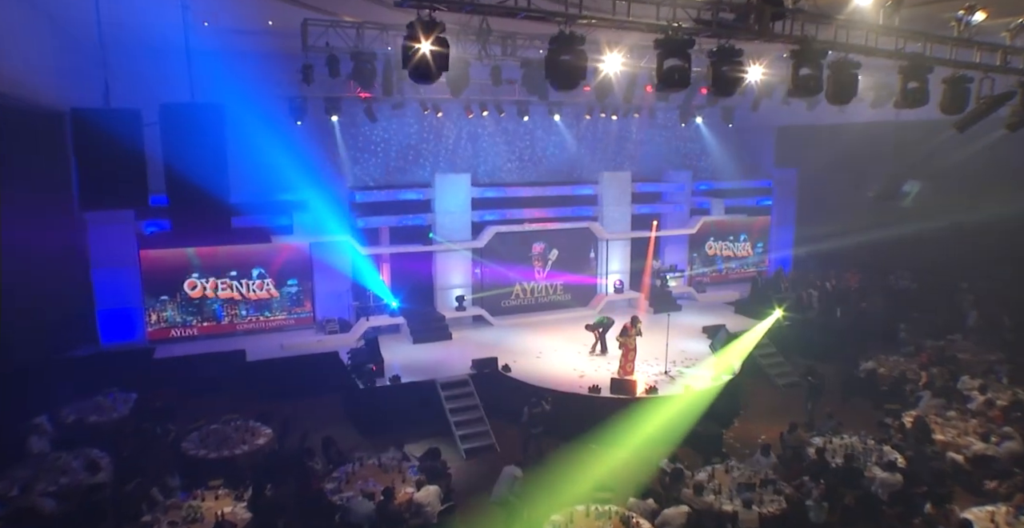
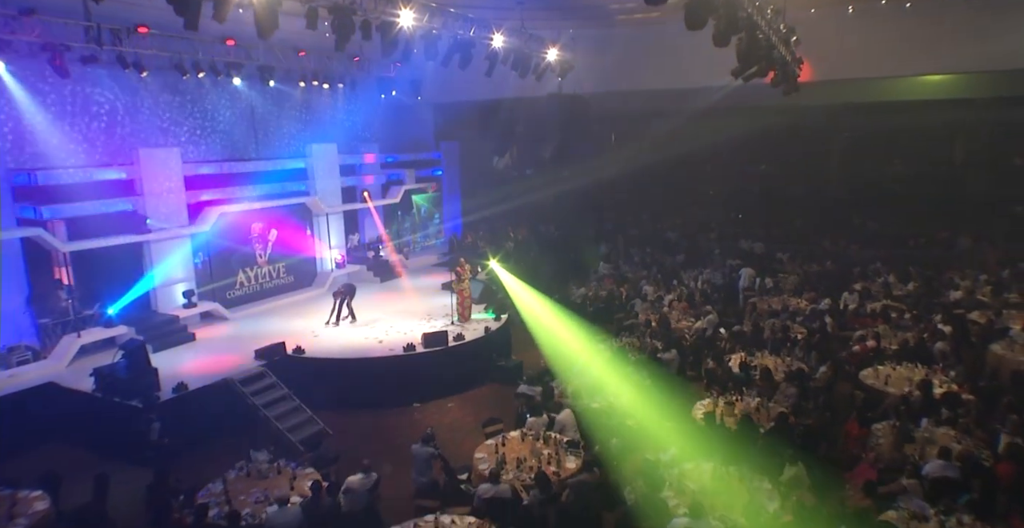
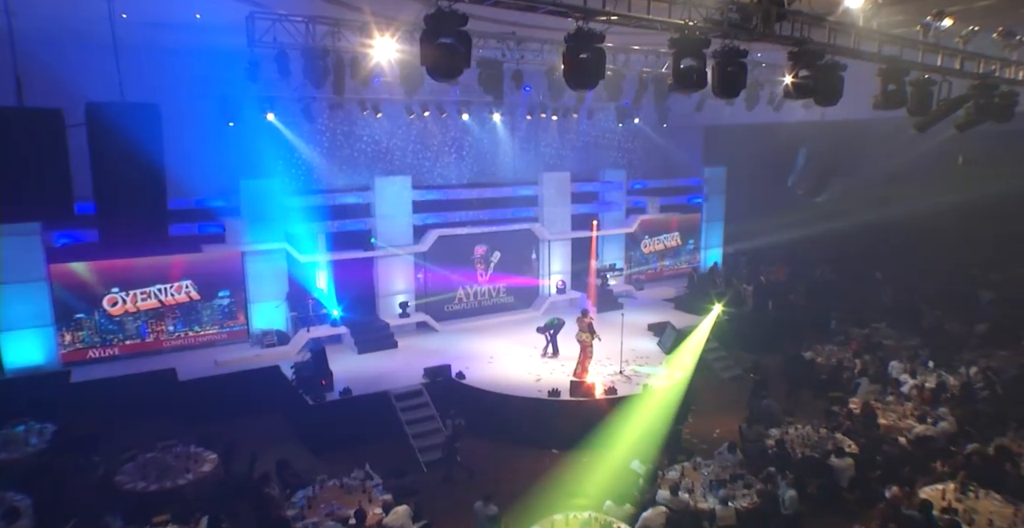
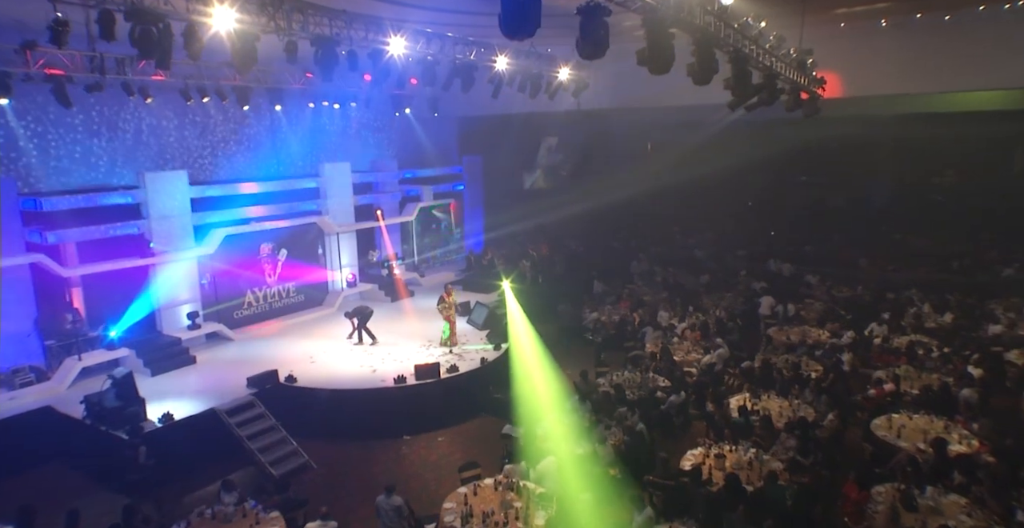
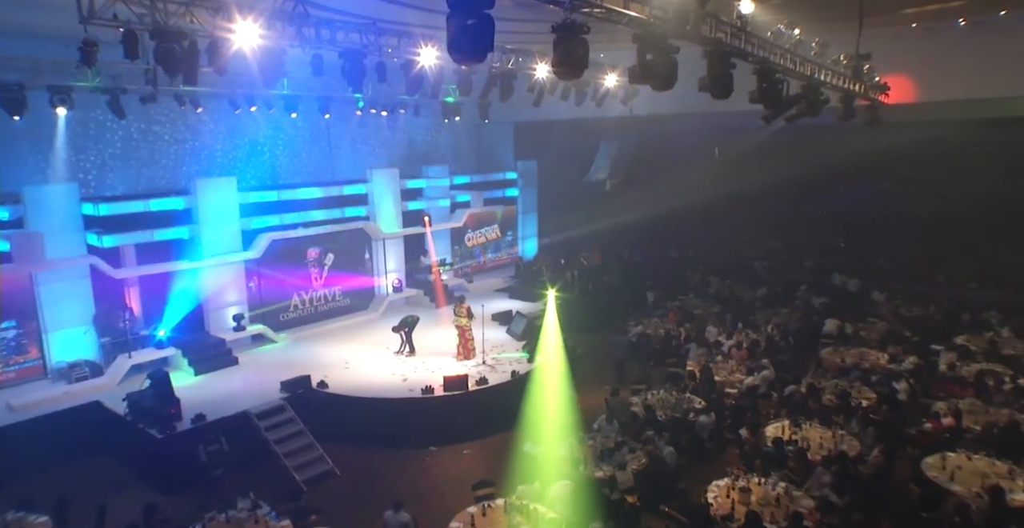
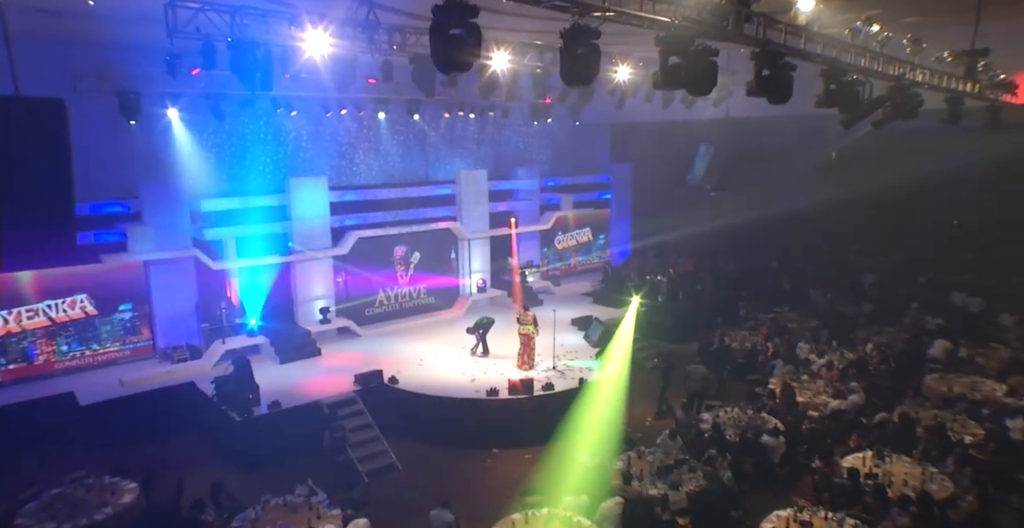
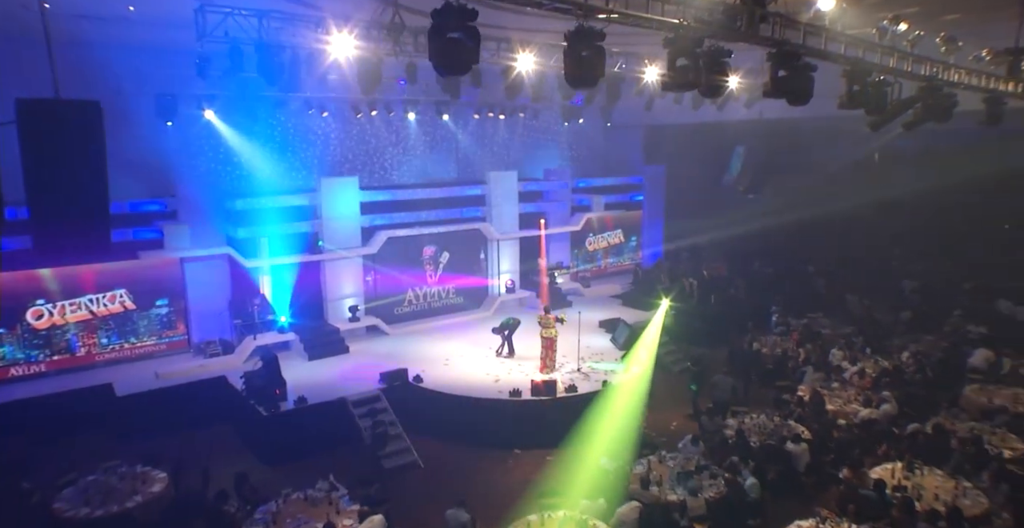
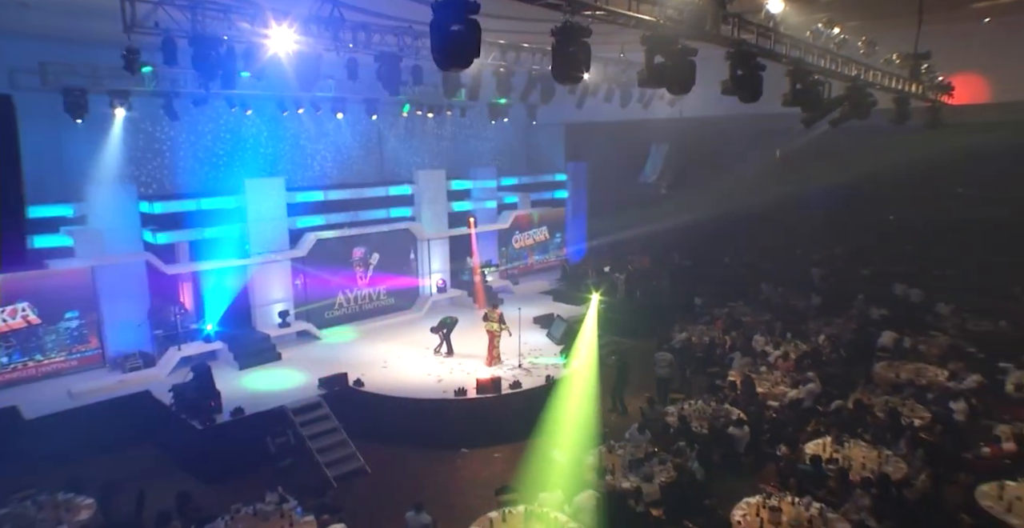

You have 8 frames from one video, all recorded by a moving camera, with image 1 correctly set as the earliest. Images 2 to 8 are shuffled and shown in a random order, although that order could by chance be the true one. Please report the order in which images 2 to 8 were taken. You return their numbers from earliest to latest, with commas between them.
3, 7, 6, 8, 5, 4, 2
